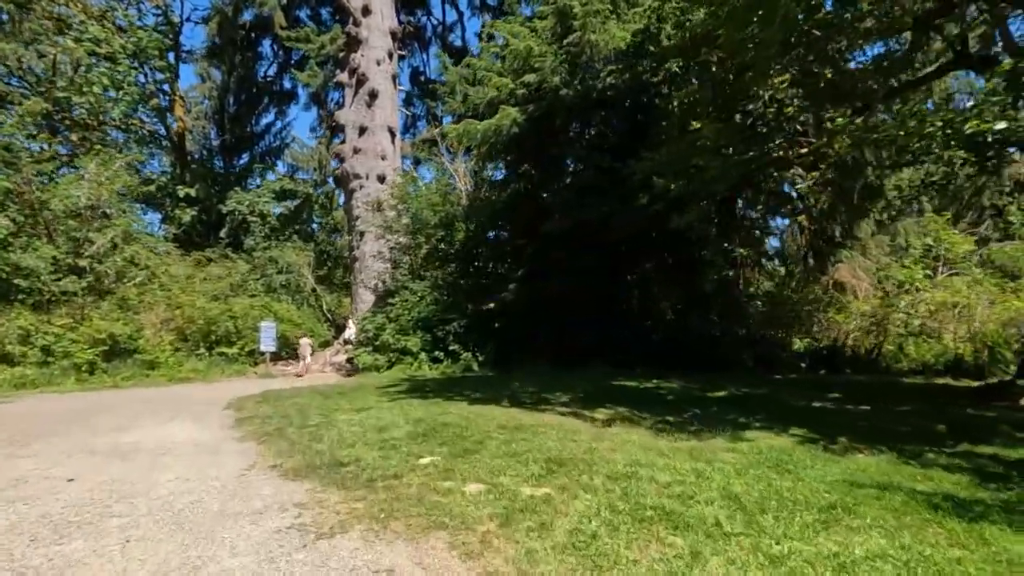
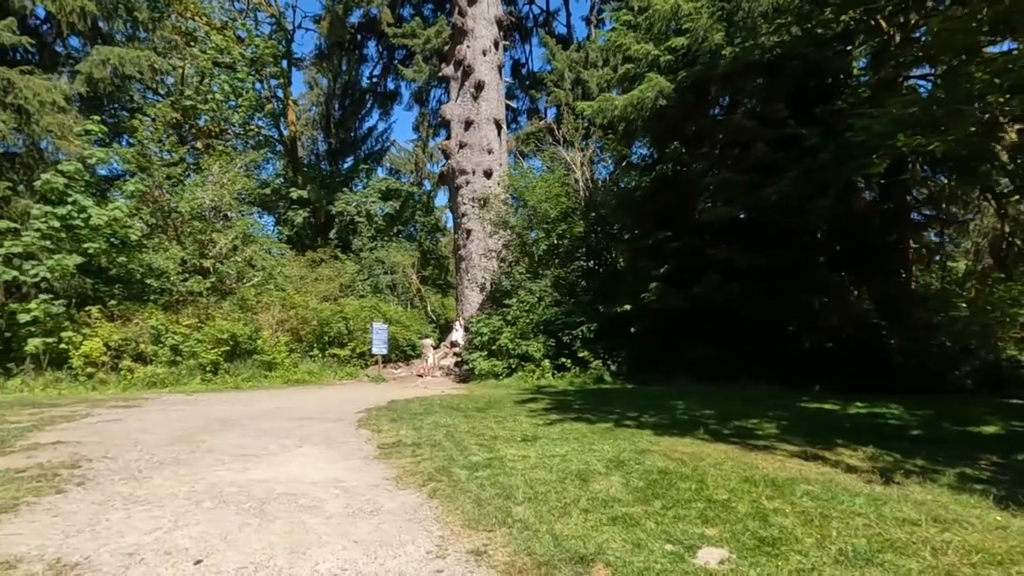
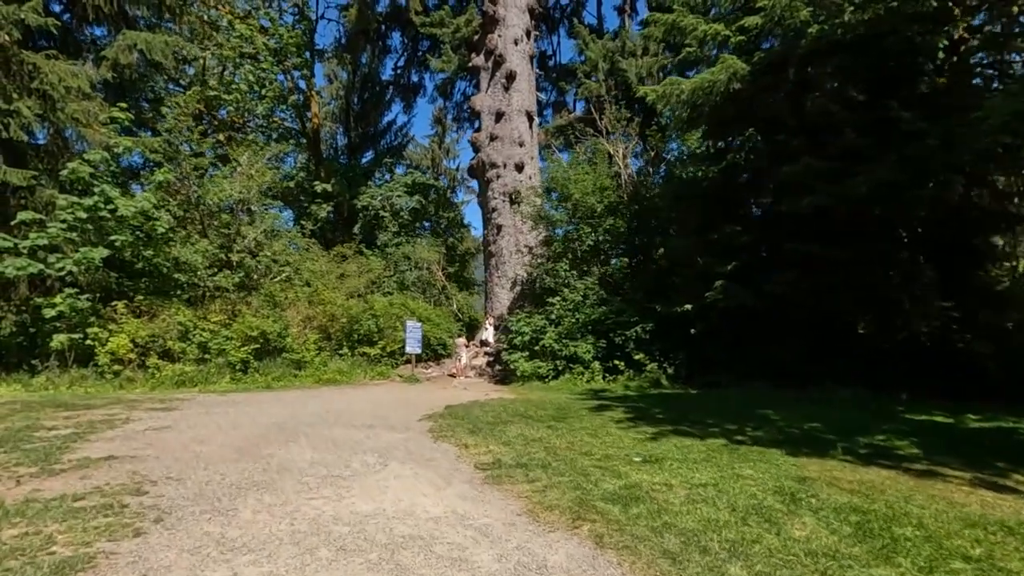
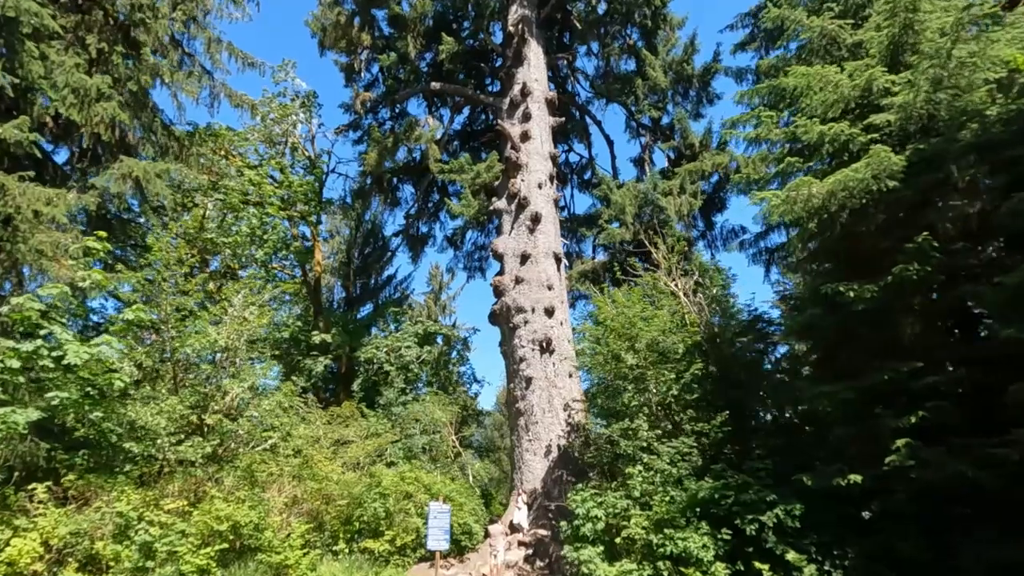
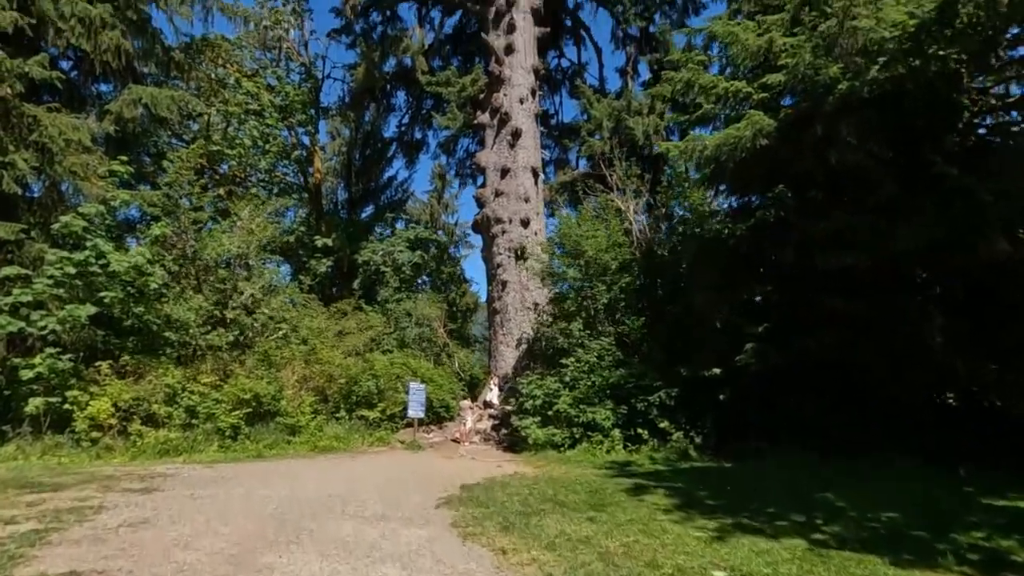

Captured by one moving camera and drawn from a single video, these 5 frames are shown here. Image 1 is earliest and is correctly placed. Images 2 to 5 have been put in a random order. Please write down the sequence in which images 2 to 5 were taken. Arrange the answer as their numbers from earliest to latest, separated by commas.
2, 3, 5, 4
